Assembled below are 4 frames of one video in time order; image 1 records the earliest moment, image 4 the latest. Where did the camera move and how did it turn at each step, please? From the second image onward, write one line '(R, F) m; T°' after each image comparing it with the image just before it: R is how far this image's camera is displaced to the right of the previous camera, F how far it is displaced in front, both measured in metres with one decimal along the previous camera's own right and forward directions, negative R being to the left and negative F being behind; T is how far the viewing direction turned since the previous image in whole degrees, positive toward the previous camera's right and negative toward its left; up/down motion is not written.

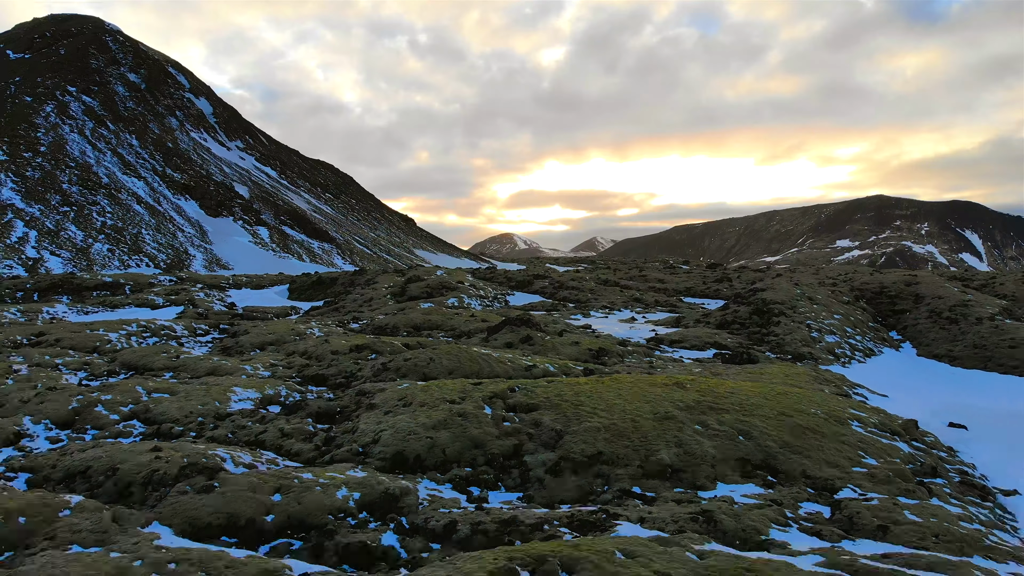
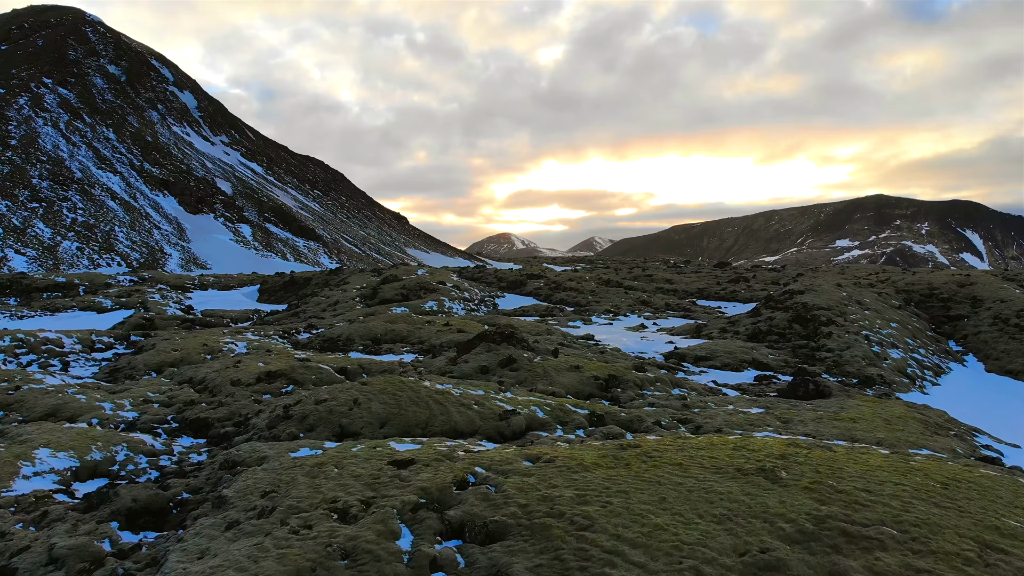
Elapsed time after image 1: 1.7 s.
(+0.9, +10.7) m; 0°
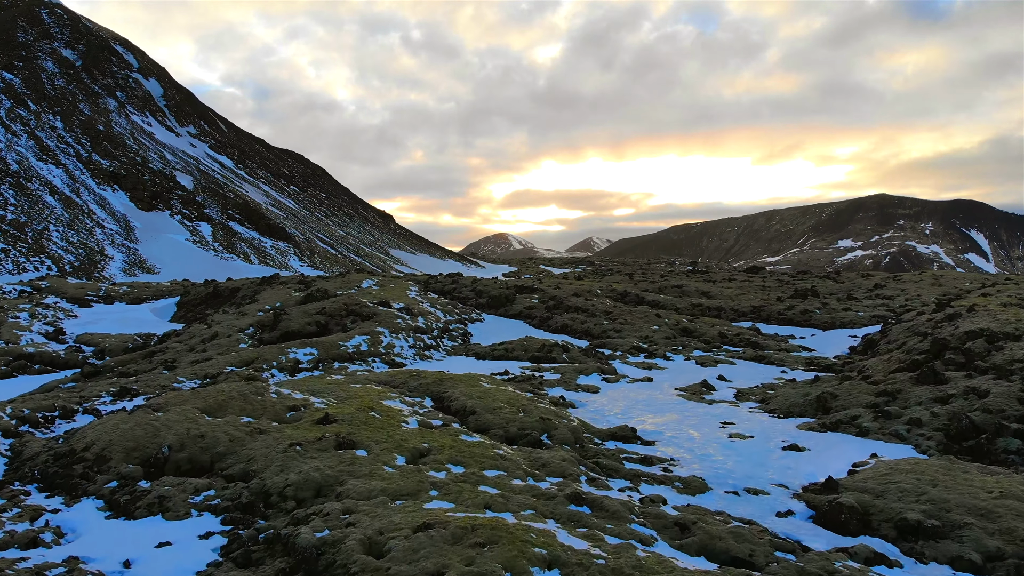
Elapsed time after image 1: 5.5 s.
(+1.3, +22.9) m; 0°
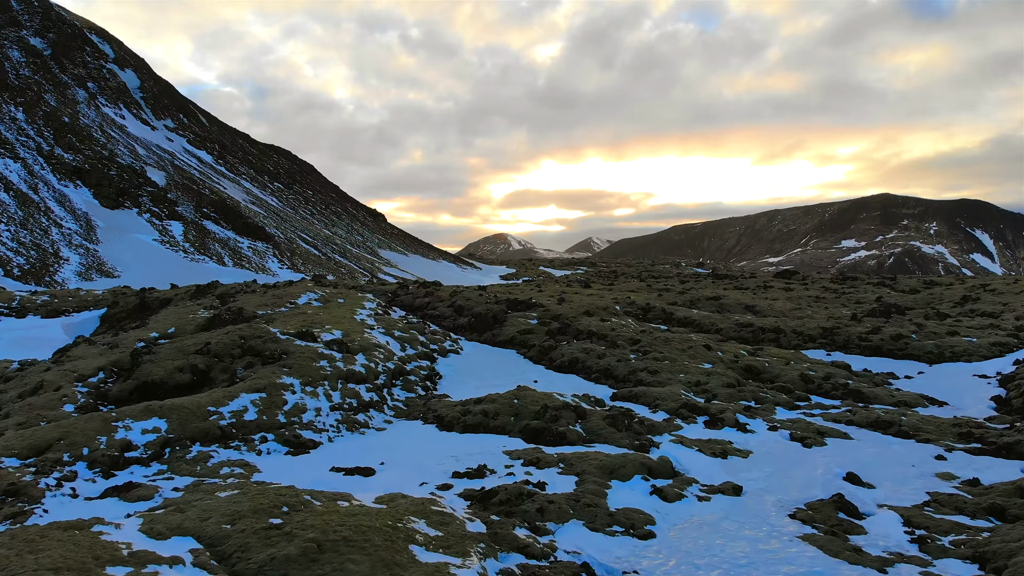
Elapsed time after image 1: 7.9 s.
(+0.6, +14.4) m; 0°
